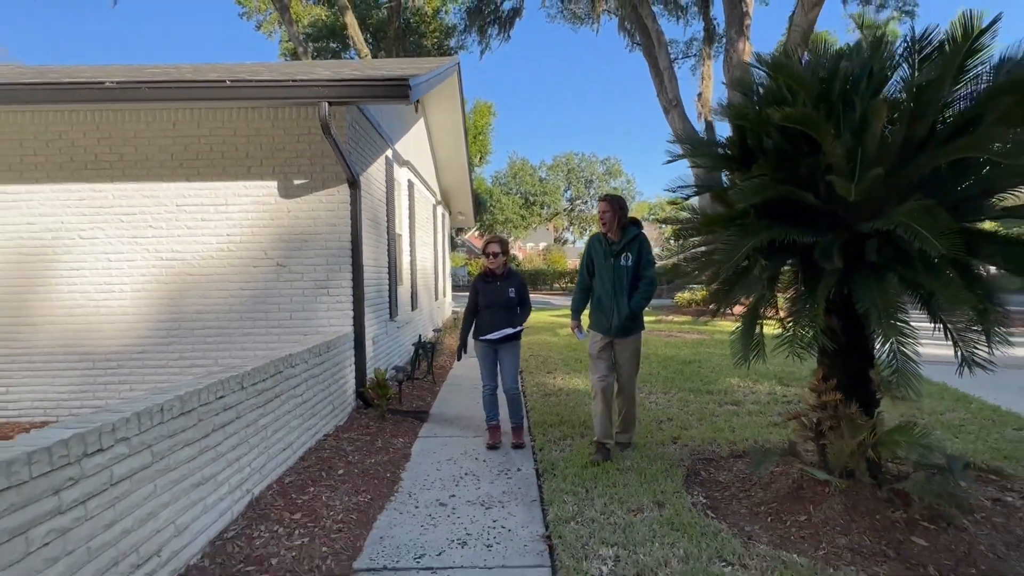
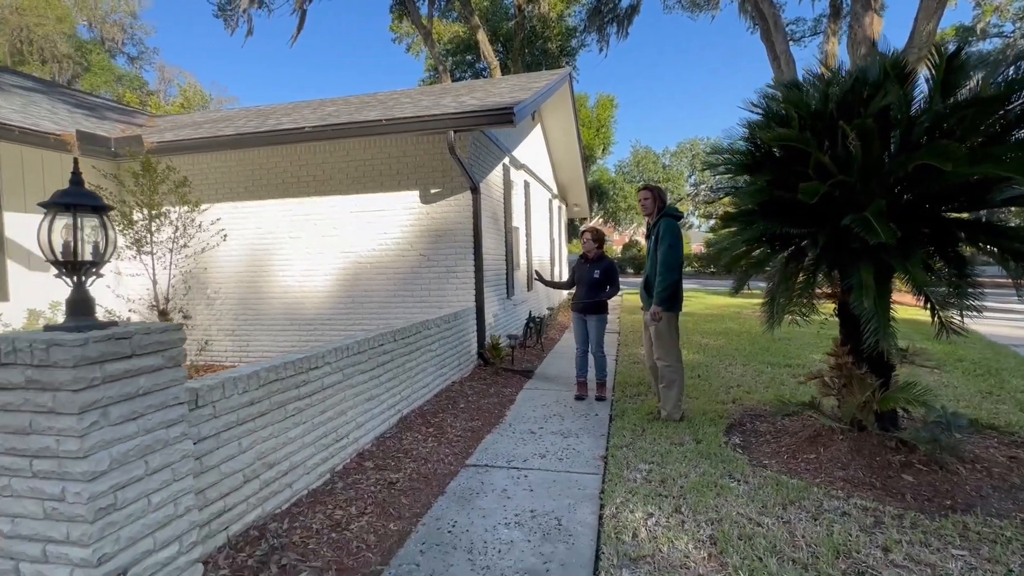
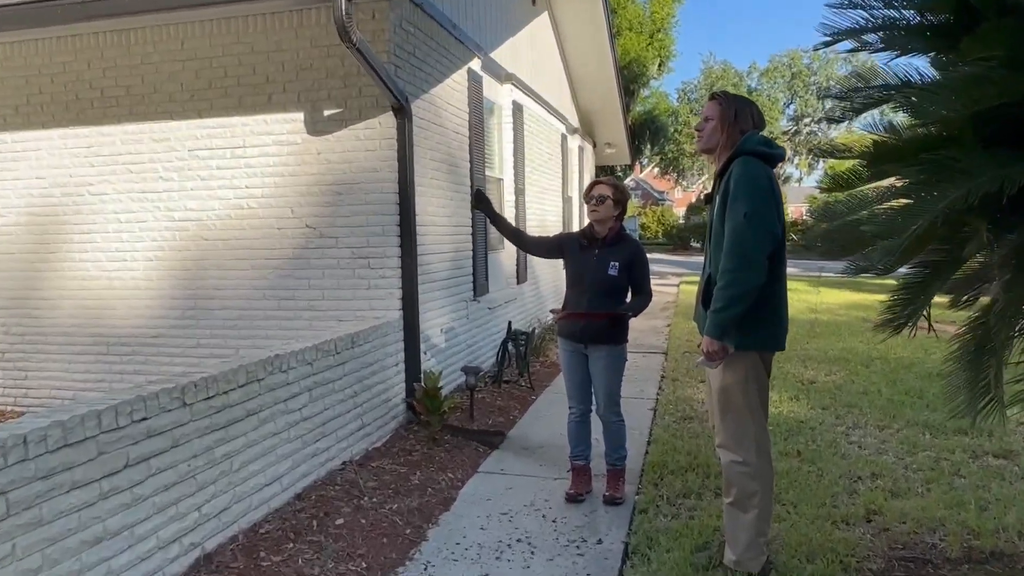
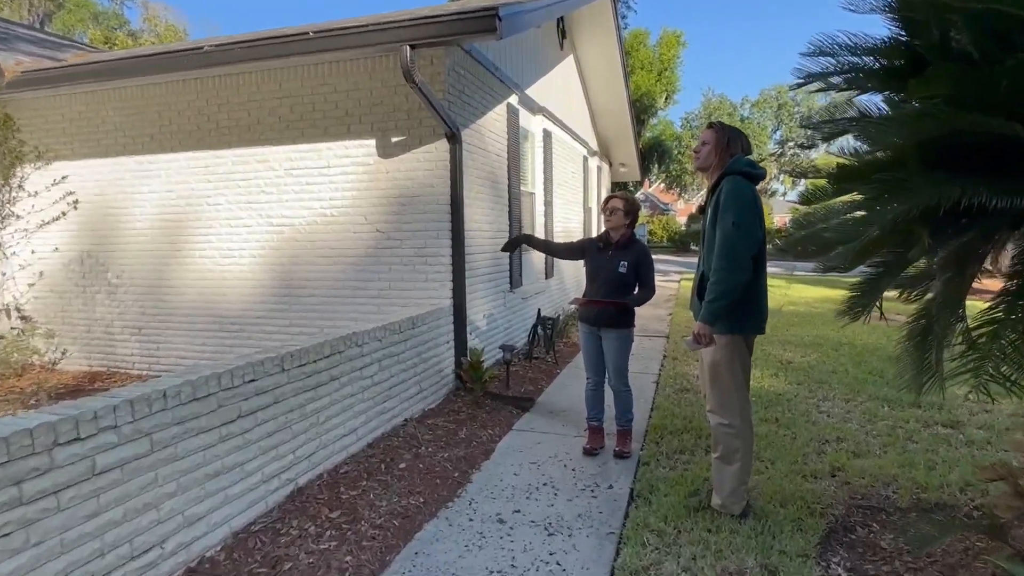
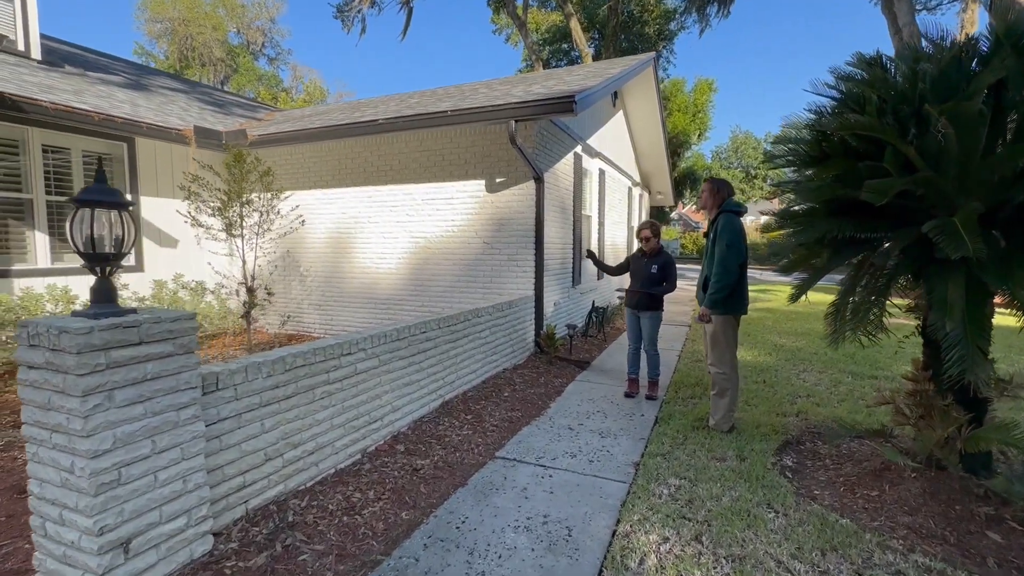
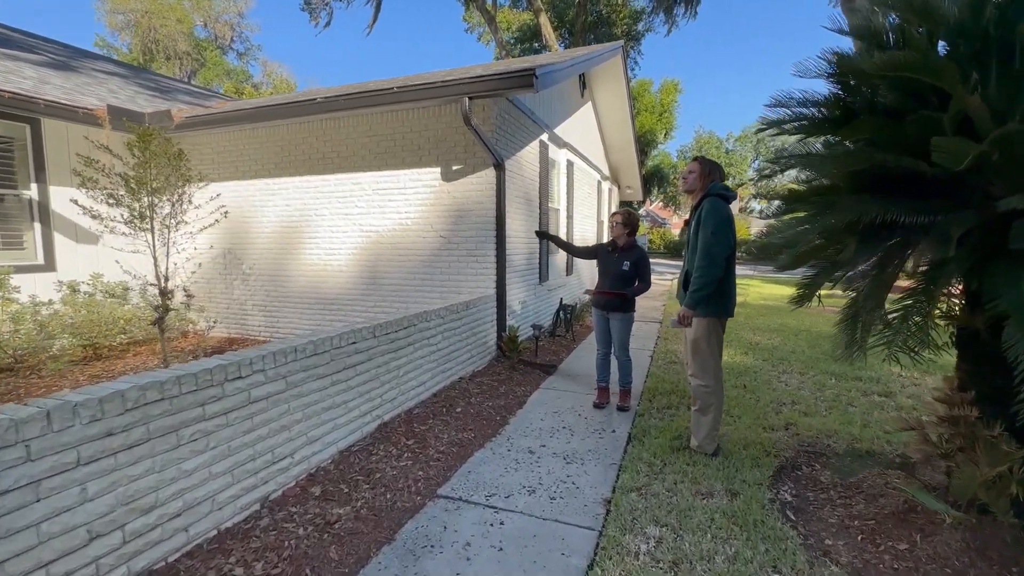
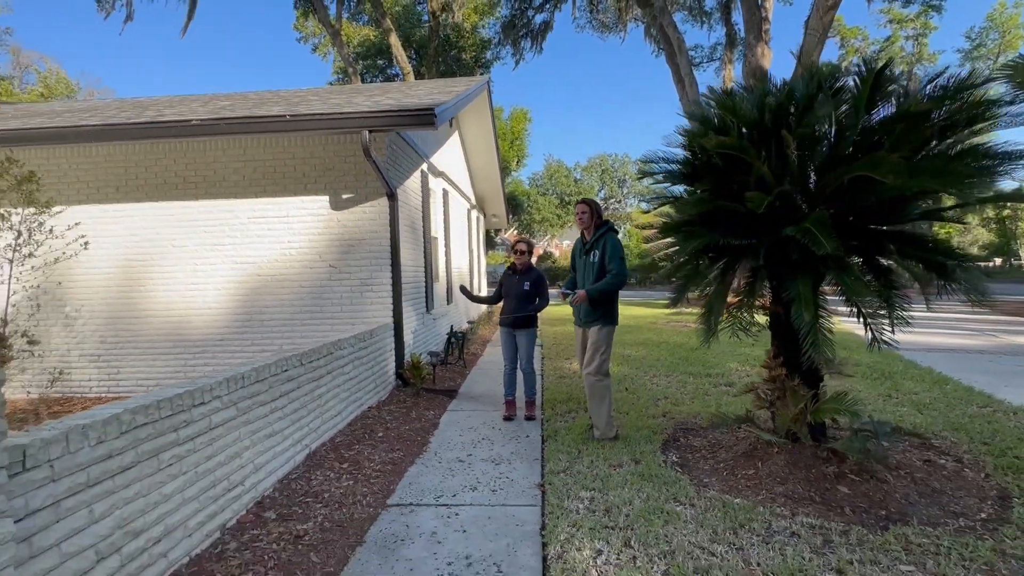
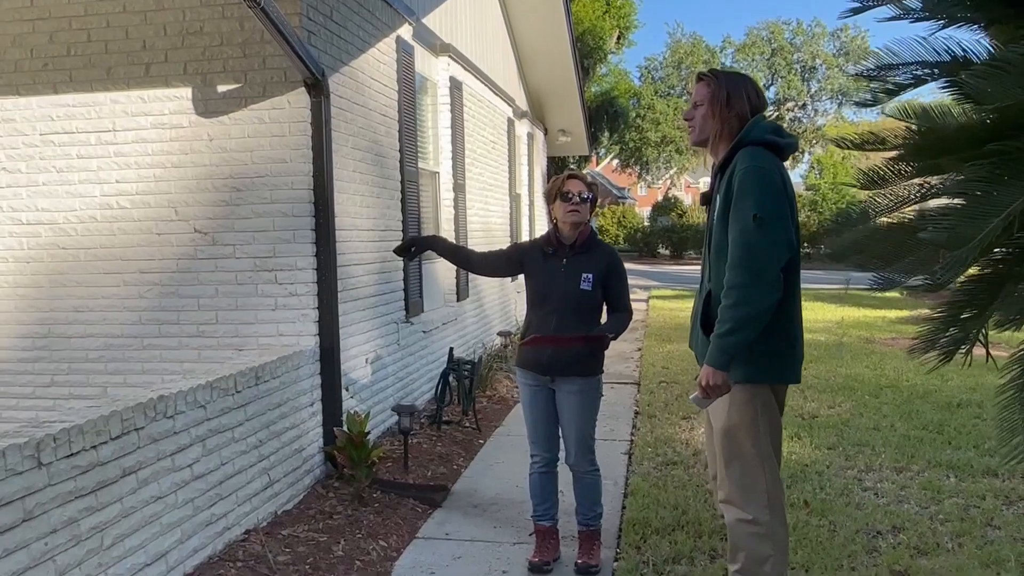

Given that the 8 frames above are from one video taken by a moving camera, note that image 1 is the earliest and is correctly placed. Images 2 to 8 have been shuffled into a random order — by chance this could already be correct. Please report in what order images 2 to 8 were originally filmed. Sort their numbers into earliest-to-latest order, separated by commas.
7, 2, 5, 6, 4, 3, 8
